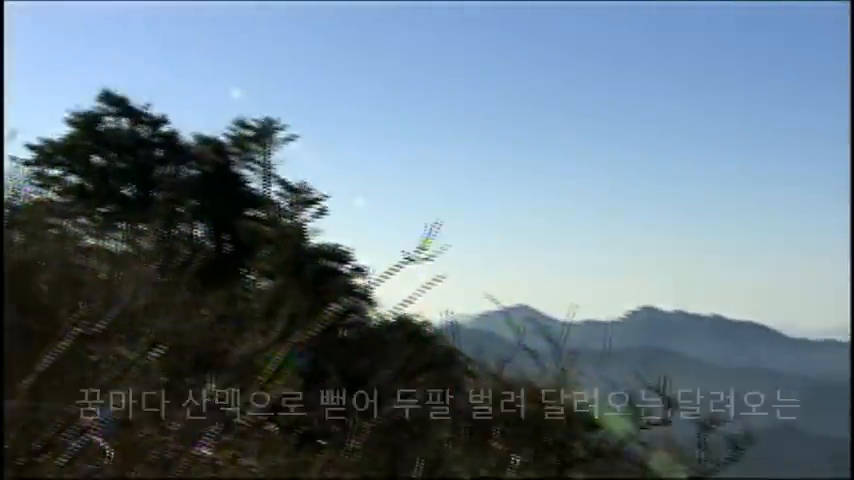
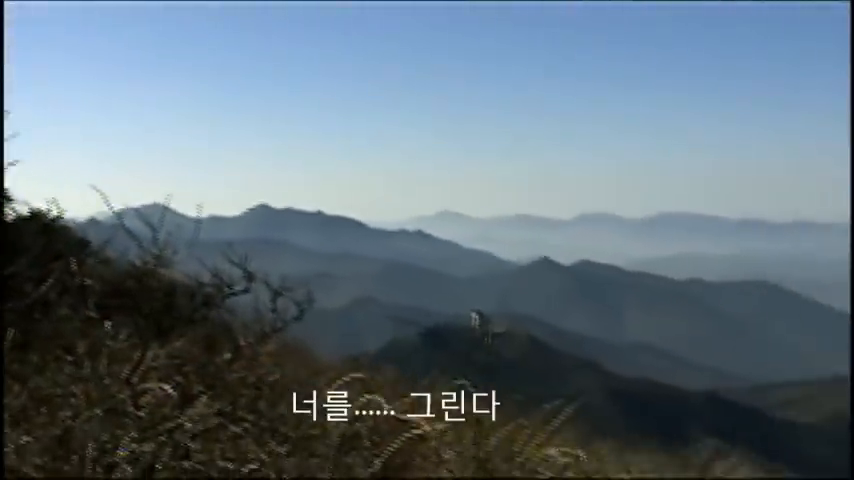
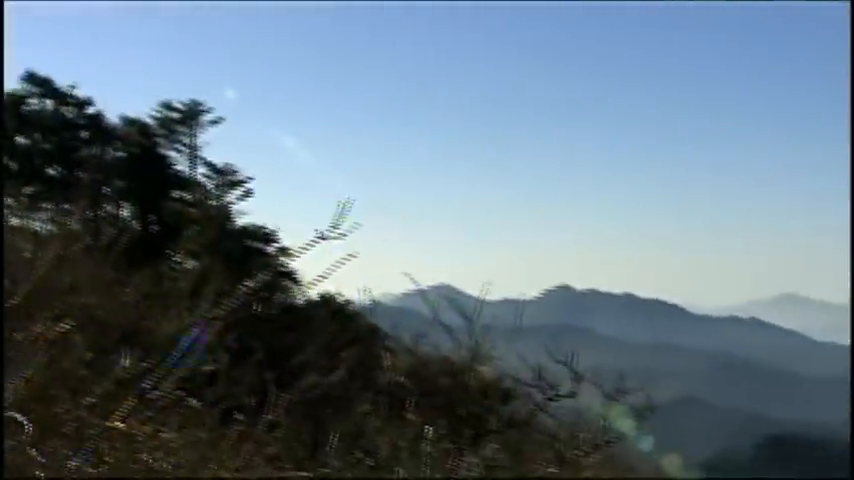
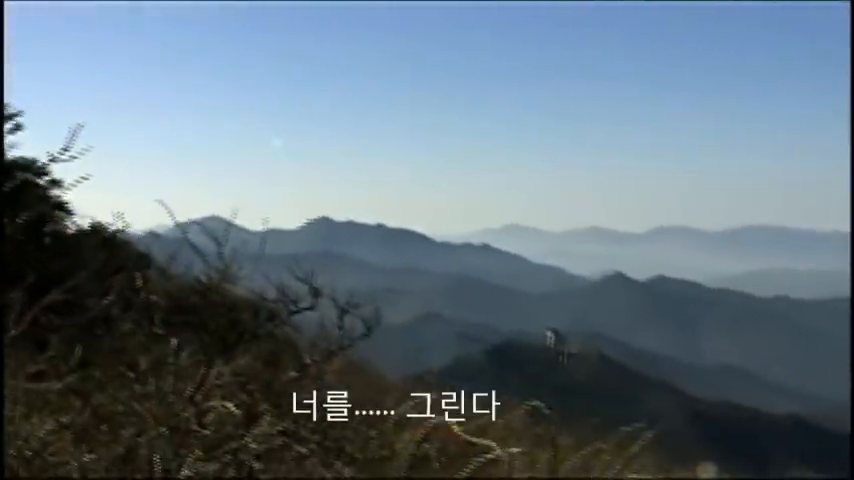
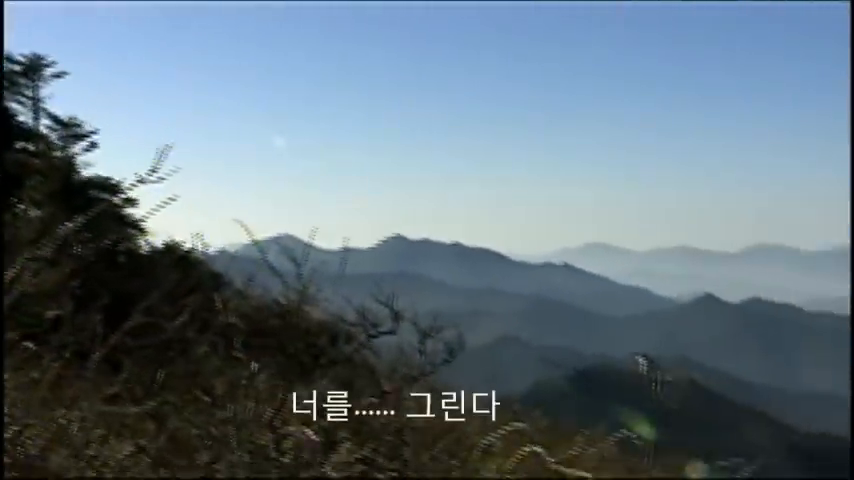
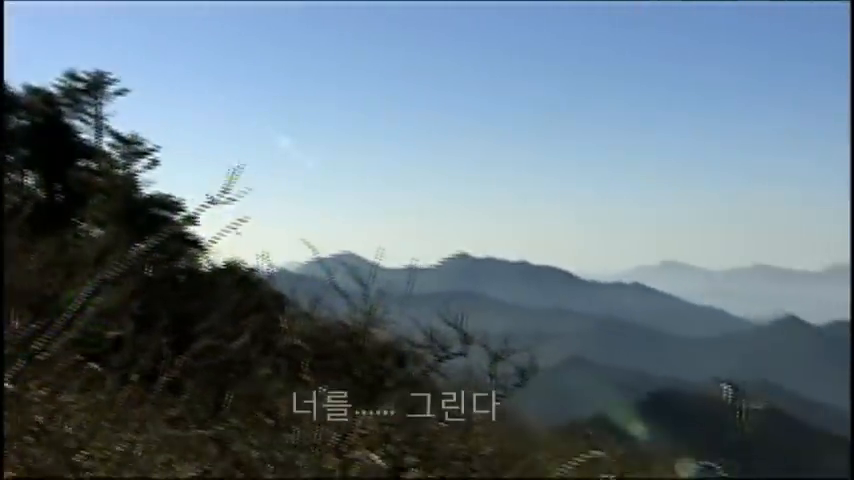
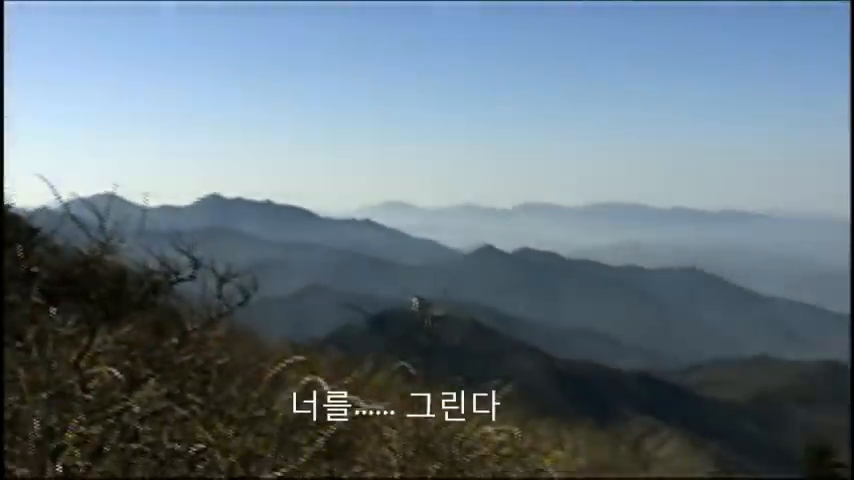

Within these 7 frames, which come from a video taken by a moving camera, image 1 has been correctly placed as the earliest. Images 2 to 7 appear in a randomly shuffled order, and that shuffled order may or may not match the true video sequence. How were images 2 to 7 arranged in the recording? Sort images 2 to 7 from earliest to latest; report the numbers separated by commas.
3, 6, 5, 4, 2, 7
